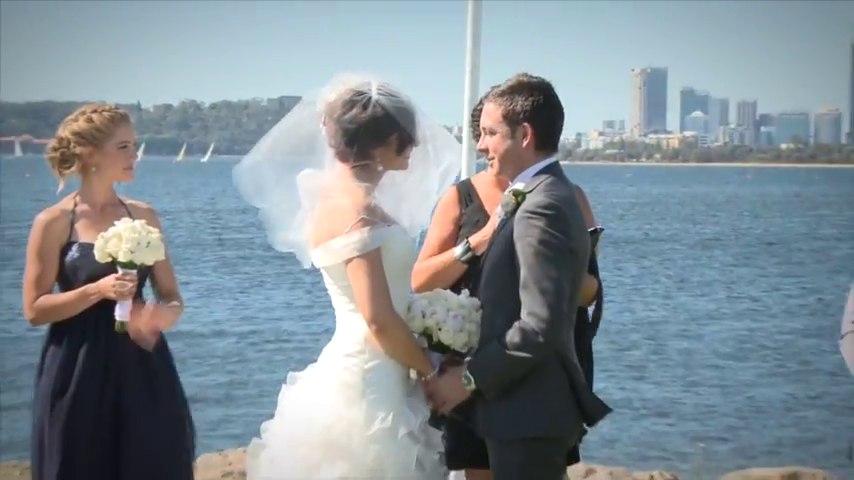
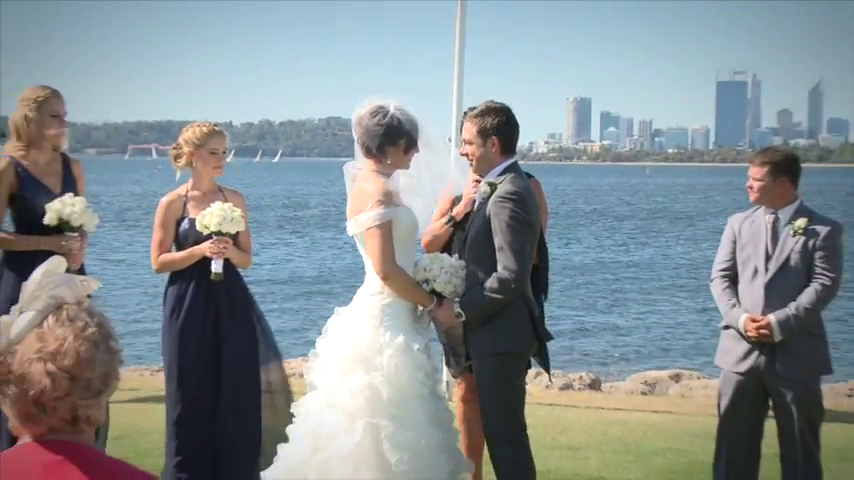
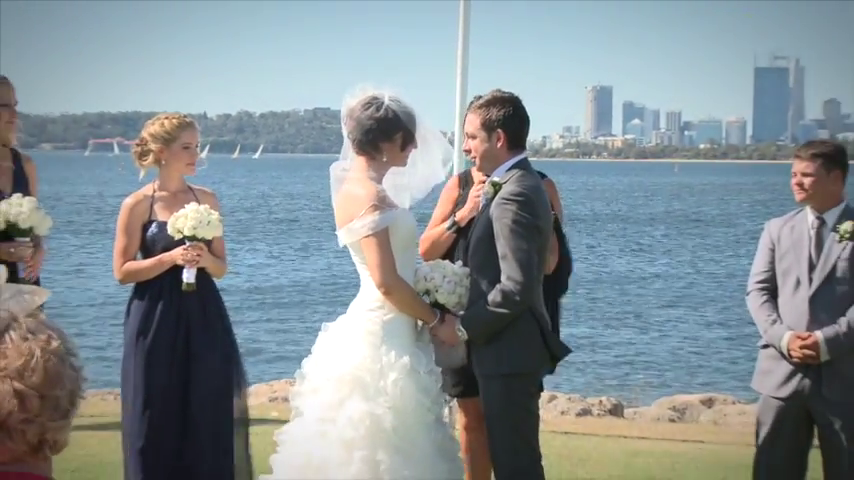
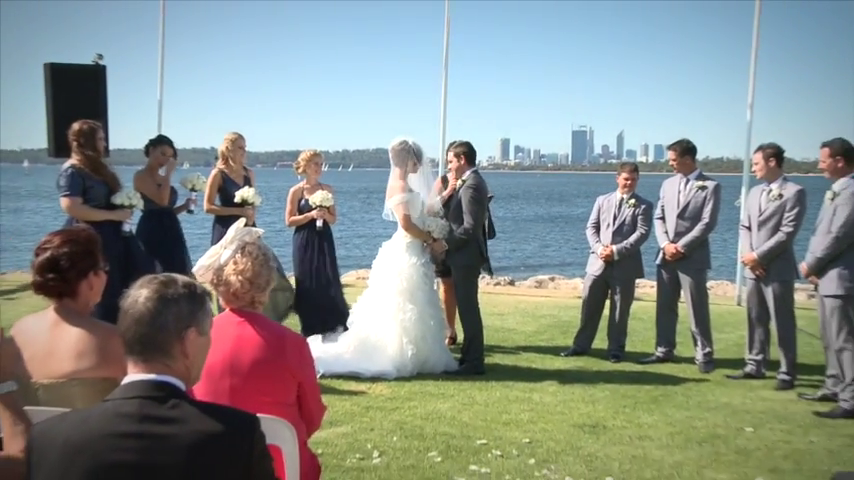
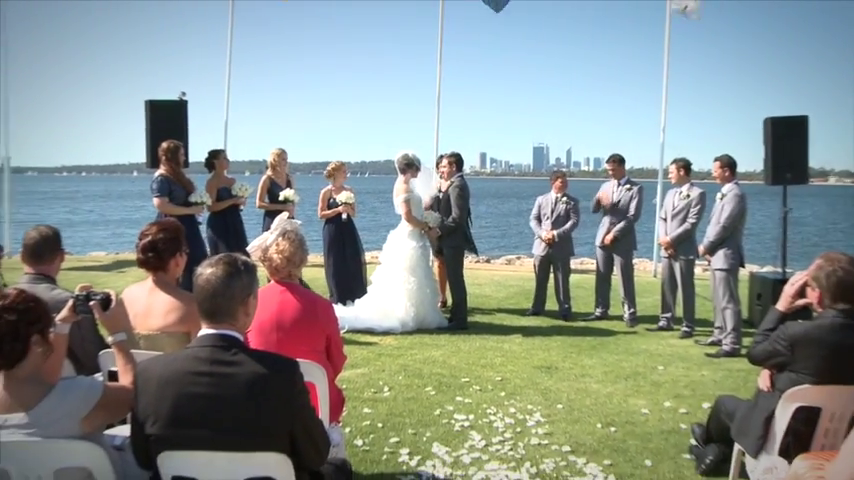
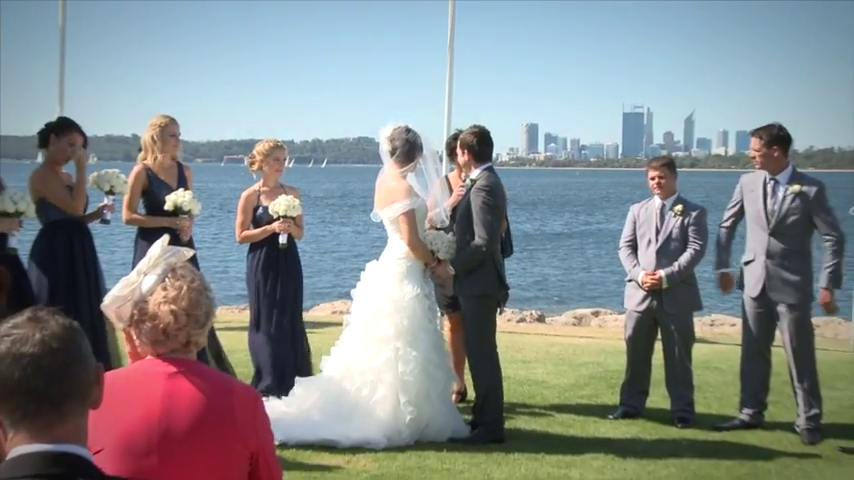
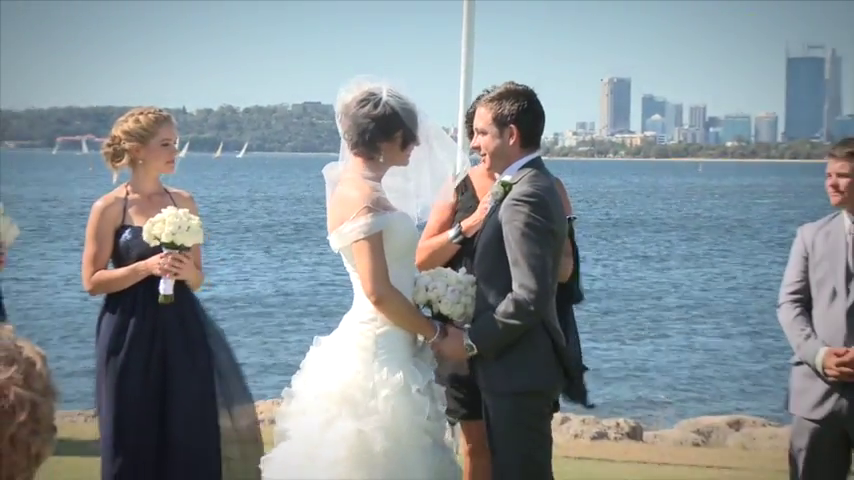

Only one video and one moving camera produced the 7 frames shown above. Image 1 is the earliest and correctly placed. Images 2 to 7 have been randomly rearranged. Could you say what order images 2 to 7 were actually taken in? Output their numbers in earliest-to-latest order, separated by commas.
7, 3, 2, 6, 4, 5
